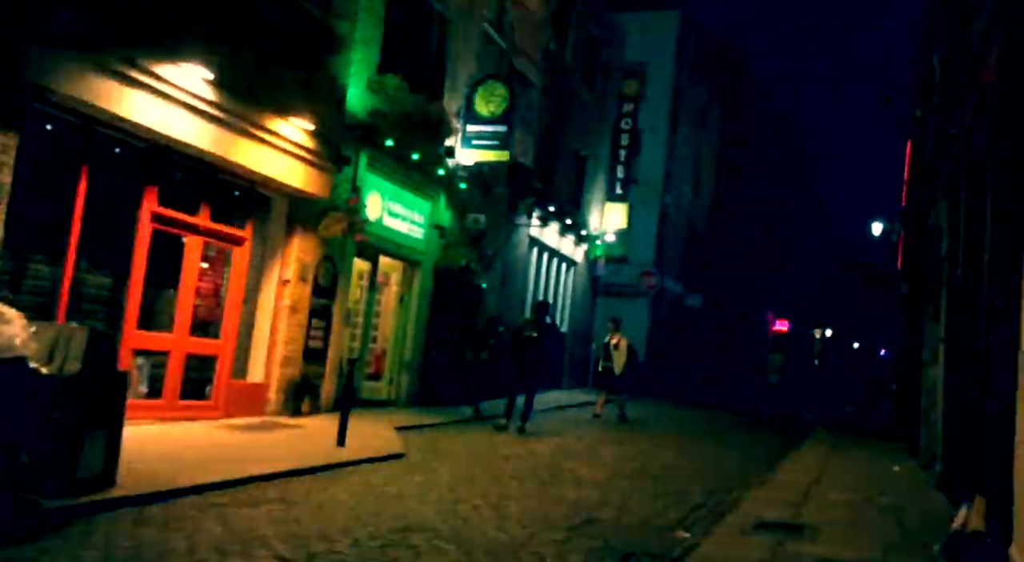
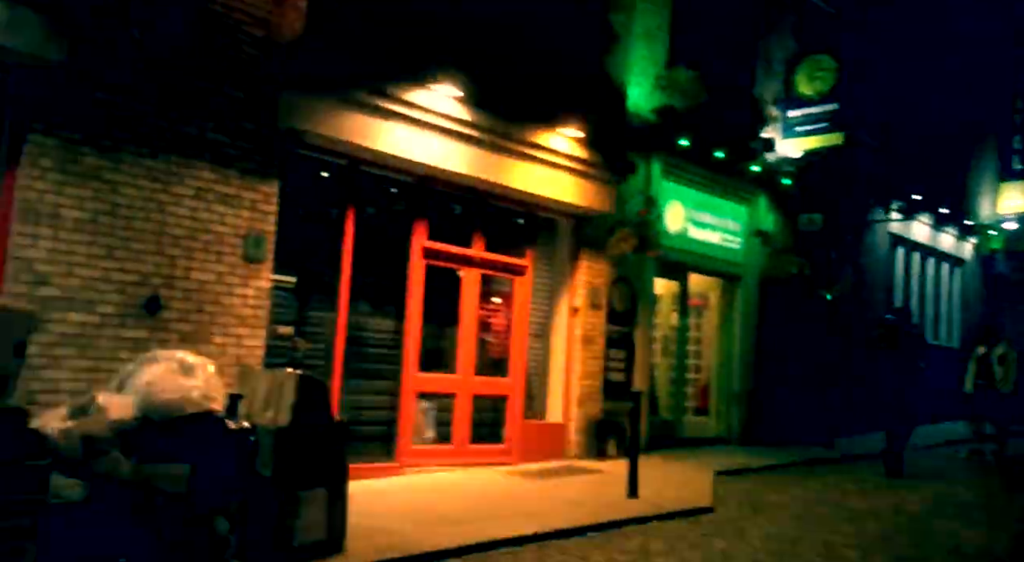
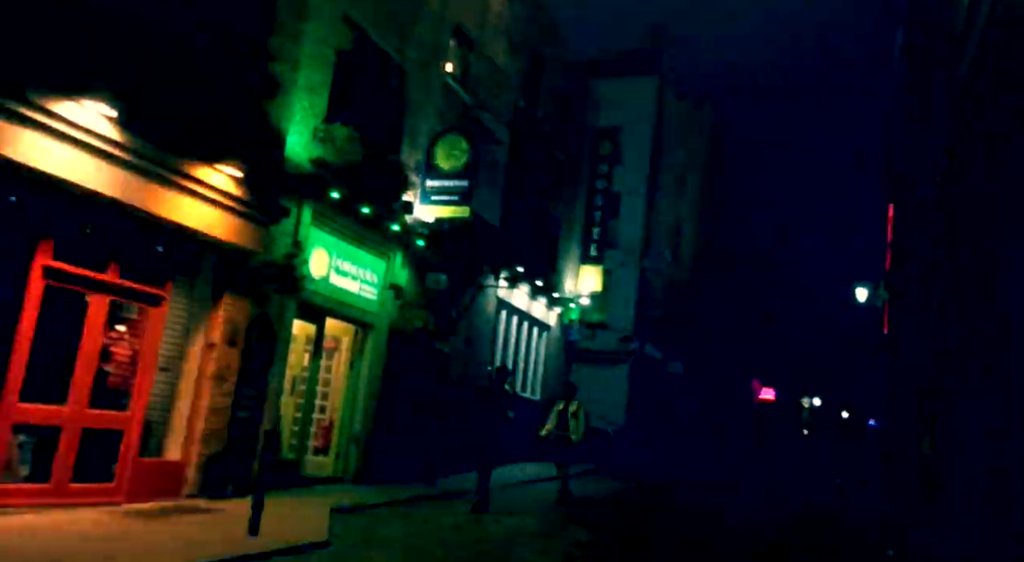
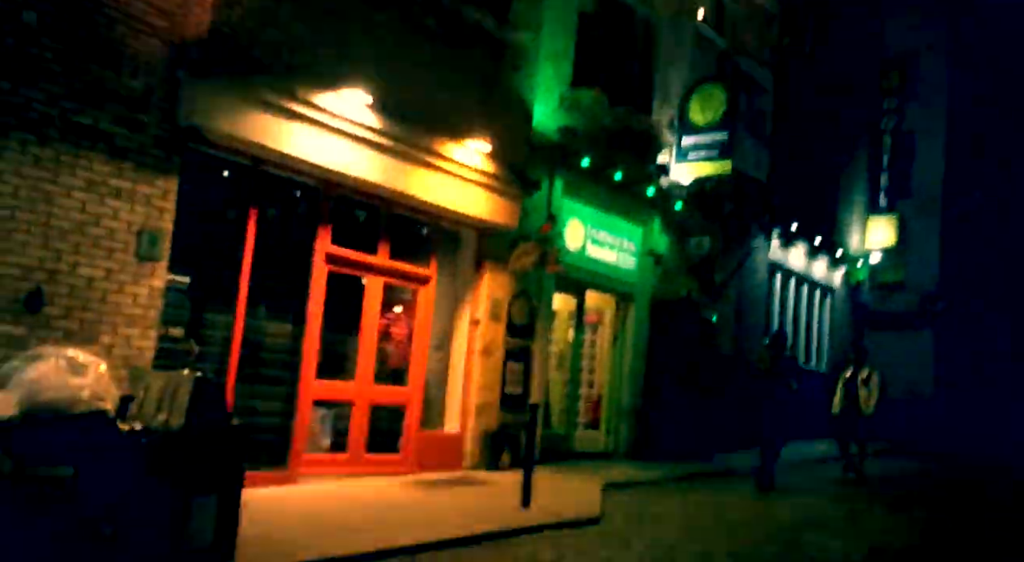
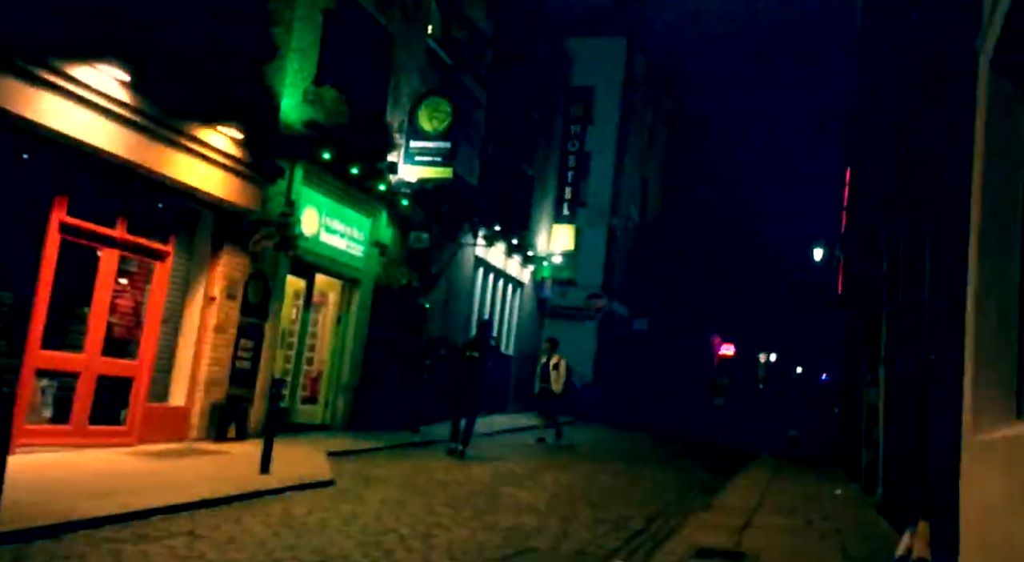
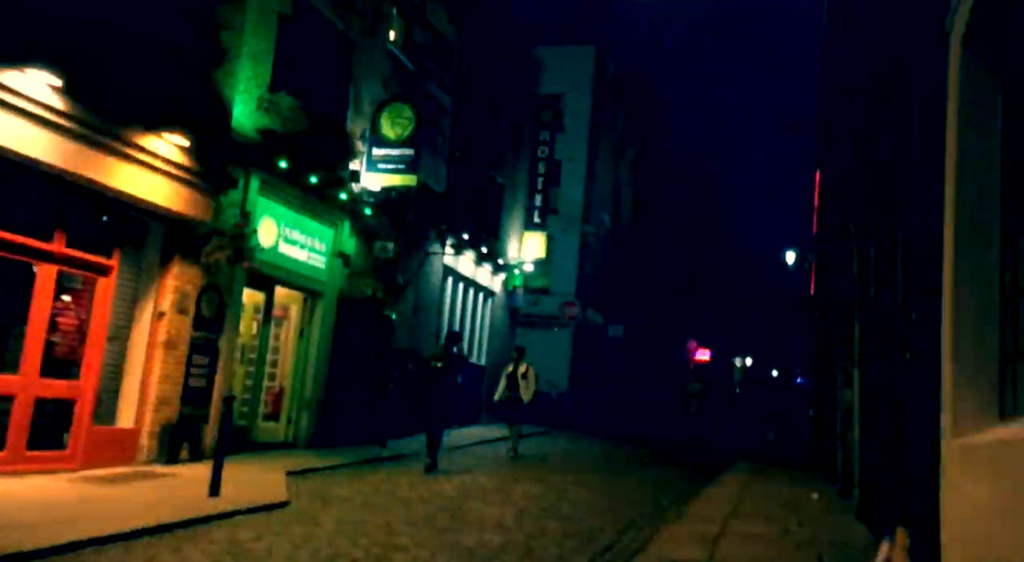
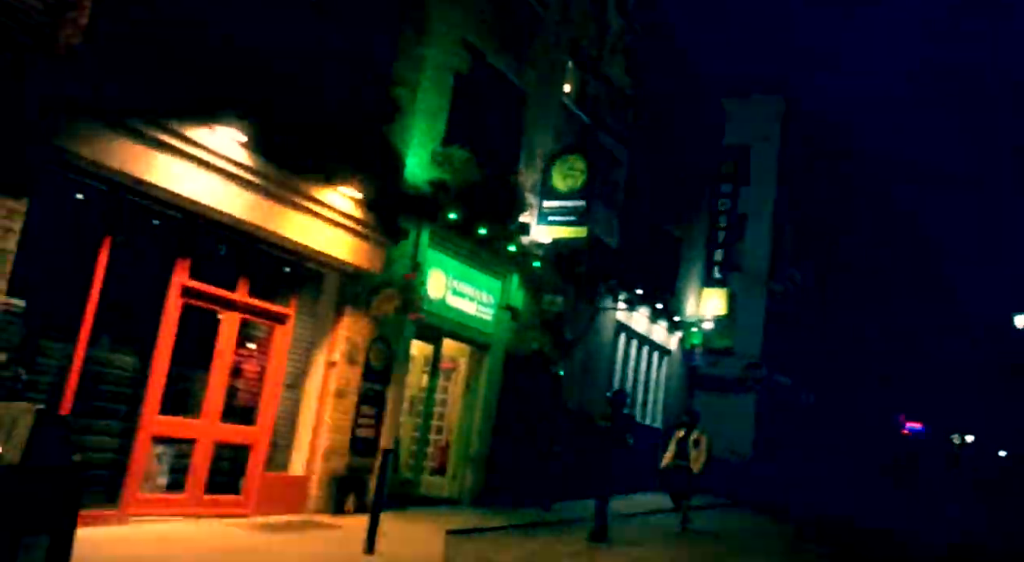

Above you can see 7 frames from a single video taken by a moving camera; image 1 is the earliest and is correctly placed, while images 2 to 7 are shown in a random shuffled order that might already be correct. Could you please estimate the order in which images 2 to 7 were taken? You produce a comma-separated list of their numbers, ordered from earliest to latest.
5, 6, 3, 7, 4, 2
